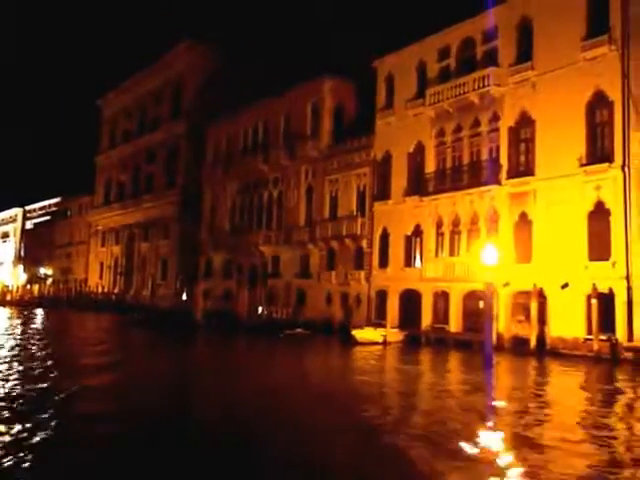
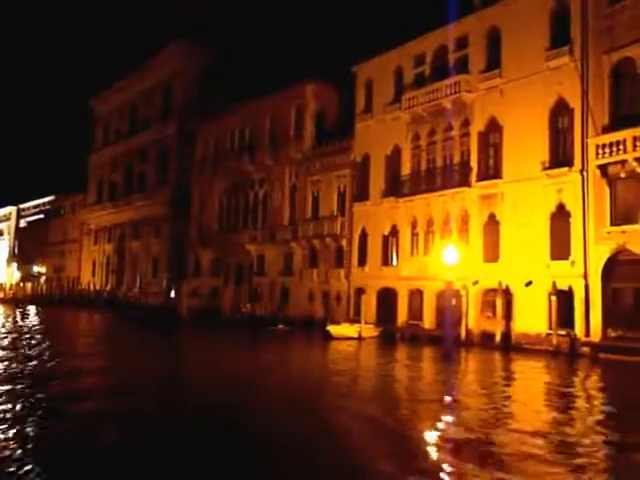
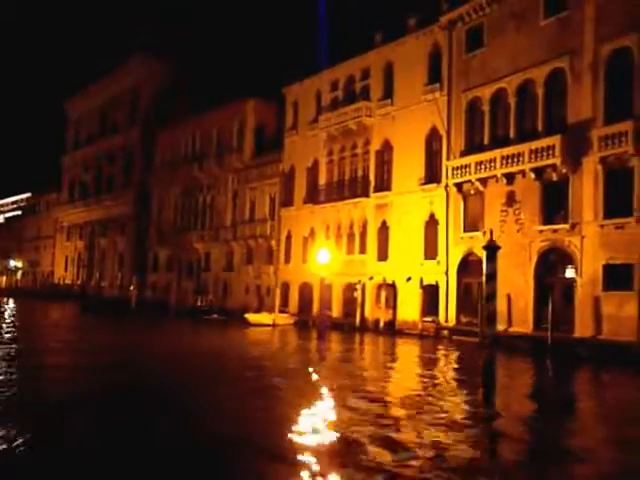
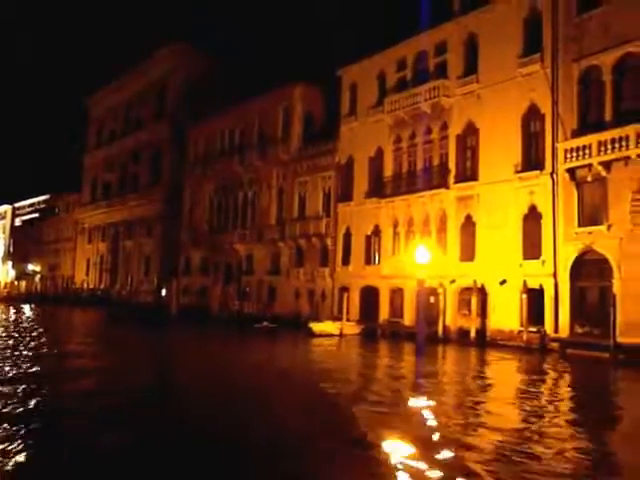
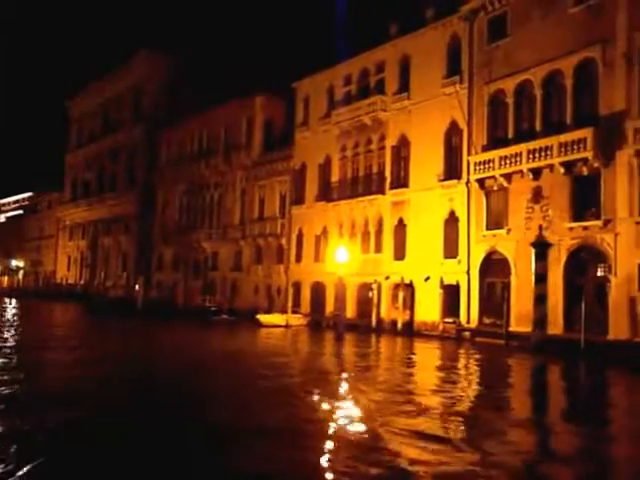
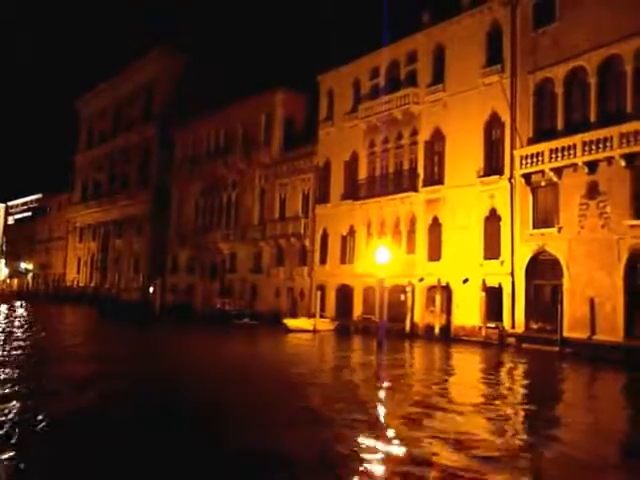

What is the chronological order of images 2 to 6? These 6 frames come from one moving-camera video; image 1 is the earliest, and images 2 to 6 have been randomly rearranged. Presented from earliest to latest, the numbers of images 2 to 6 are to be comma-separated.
2, 4, 6, 5, 3
